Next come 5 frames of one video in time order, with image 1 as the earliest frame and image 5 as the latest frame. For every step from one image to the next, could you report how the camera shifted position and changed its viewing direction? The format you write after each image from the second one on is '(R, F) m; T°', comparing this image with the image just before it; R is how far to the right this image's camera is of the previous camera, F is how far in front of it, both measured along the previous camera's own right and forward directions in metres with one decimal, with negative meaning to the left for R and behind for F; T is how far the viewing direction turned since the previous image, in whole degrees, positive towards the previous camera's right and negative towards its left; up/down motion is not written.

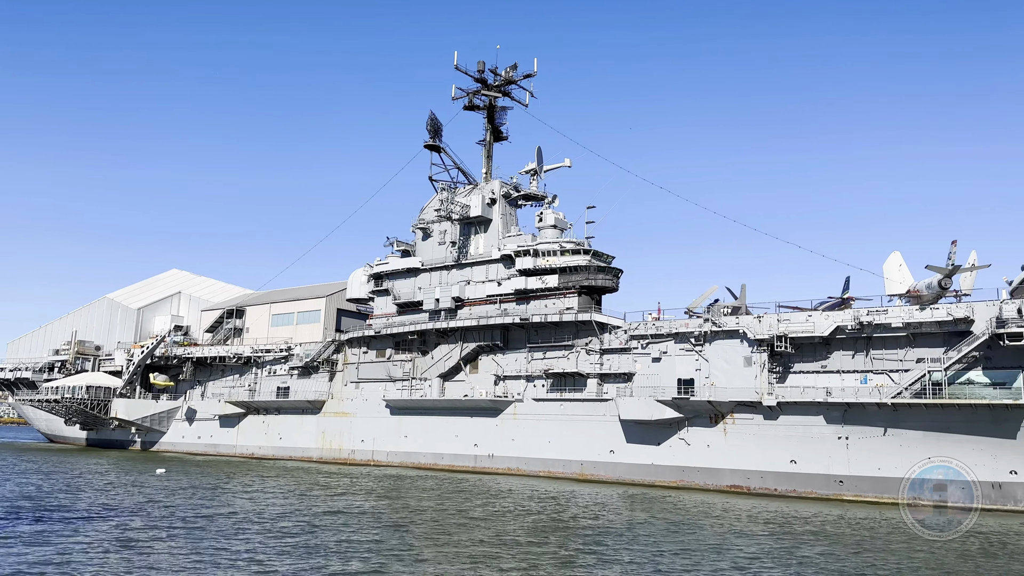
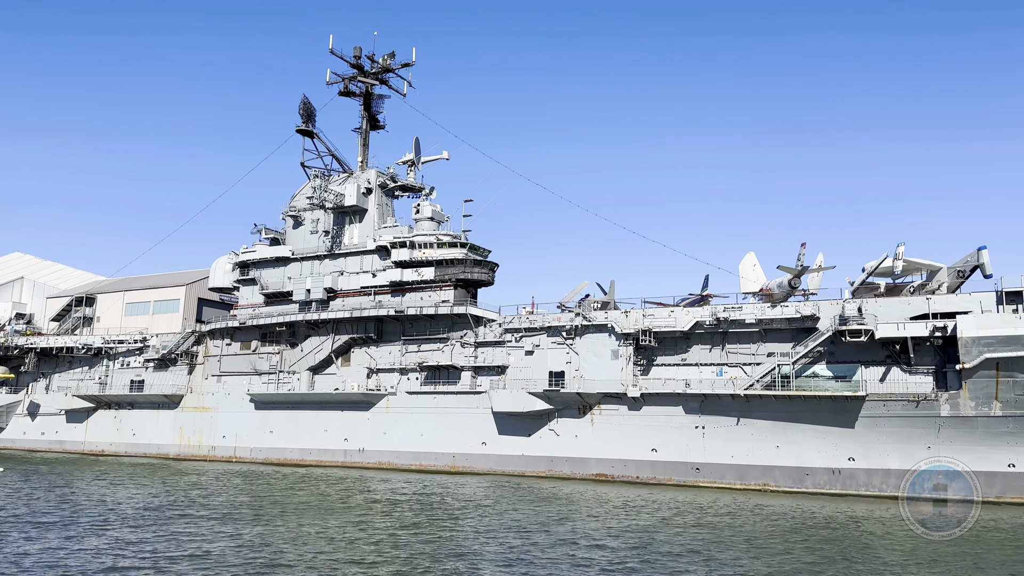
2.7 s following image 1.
(+1.7, 0.0) m; +7°
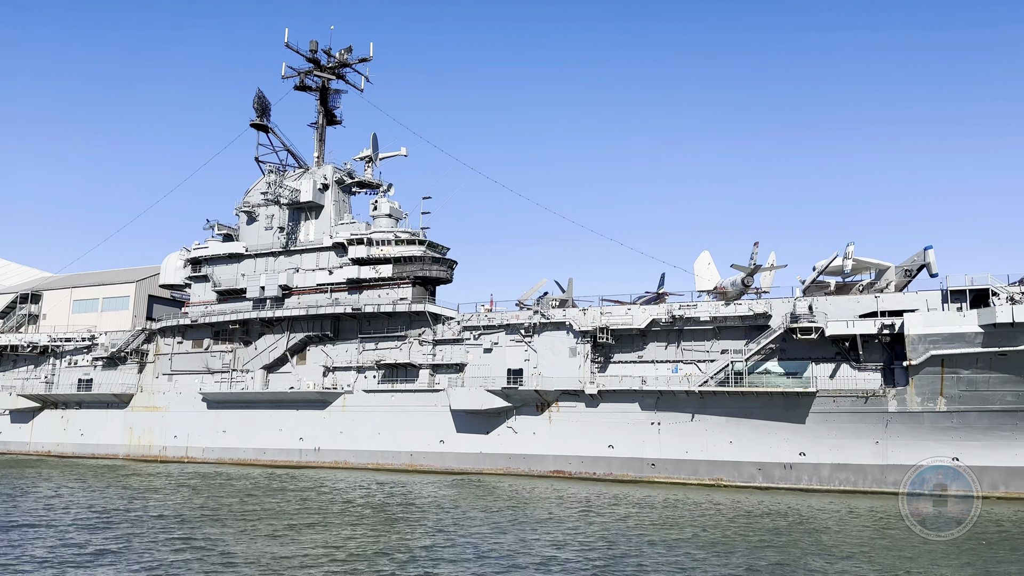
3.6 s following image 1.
(-0.1, 0.0) m; +3°
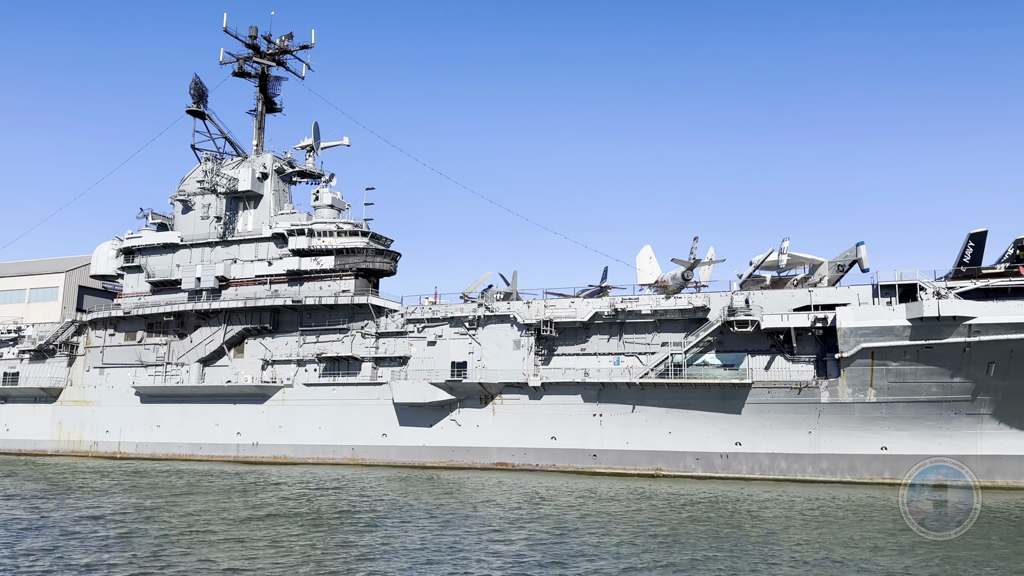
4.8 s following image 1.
(+0.1, +0.1) m; +4°
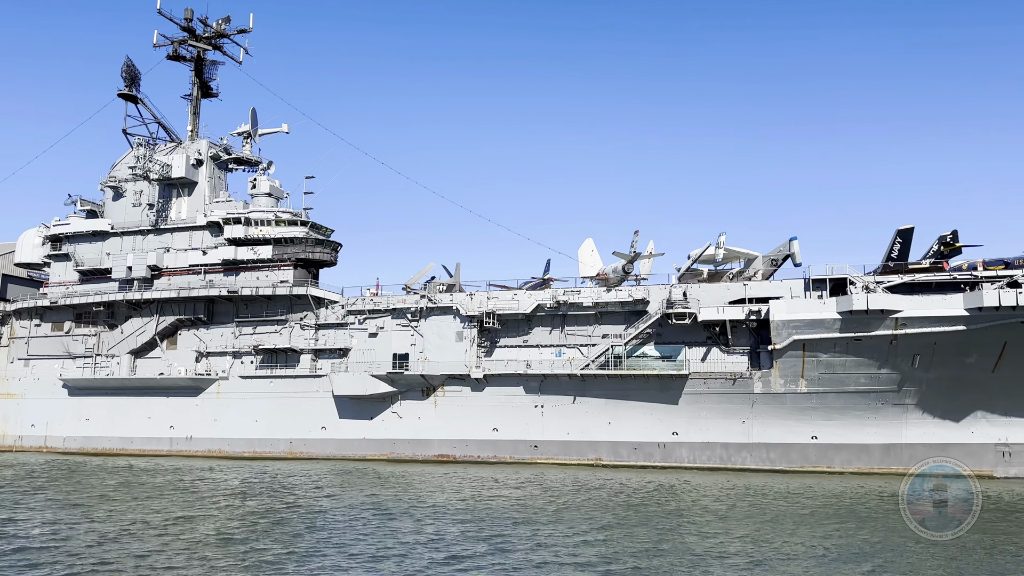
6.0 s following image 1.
(+0.1, 0.0) m; +4°
